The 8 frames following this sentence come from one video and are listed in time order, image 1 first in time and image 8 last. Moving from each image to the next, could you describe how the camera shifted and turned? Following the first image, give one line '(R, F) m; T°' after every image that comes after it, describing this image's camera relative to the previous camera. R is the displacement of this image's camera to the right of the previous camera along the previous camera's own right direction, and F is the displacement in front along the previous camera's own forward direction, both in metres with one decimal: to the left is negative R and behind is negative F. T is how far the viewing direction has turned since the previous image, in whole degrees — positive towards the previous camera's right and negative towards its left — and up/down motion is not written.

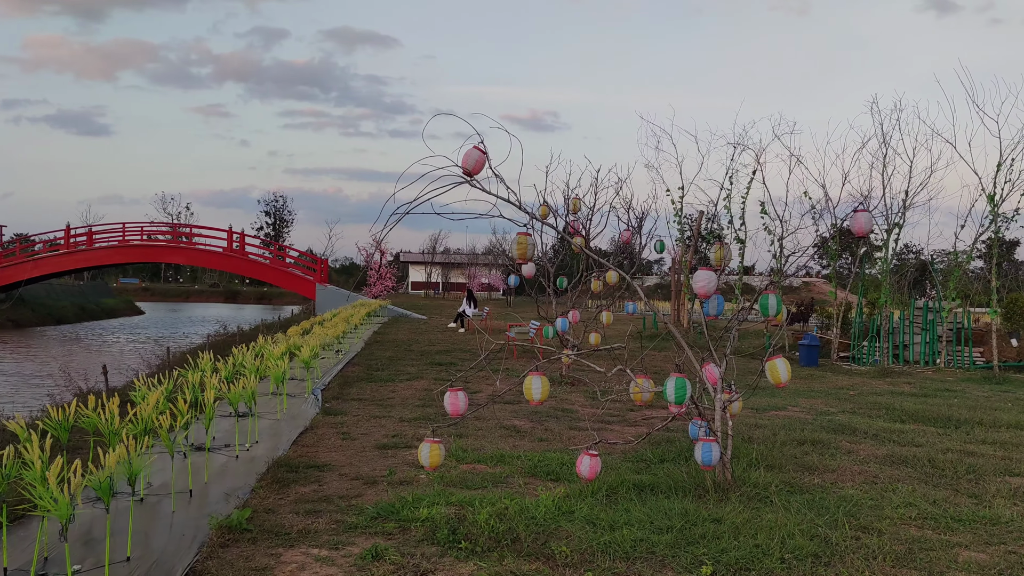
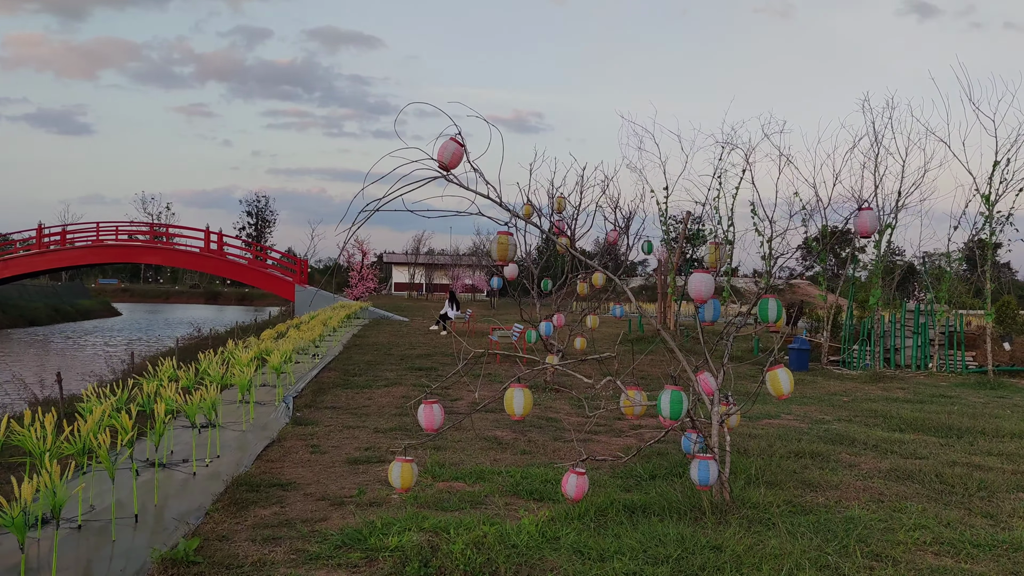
(0.0, +0.4) m; +1°
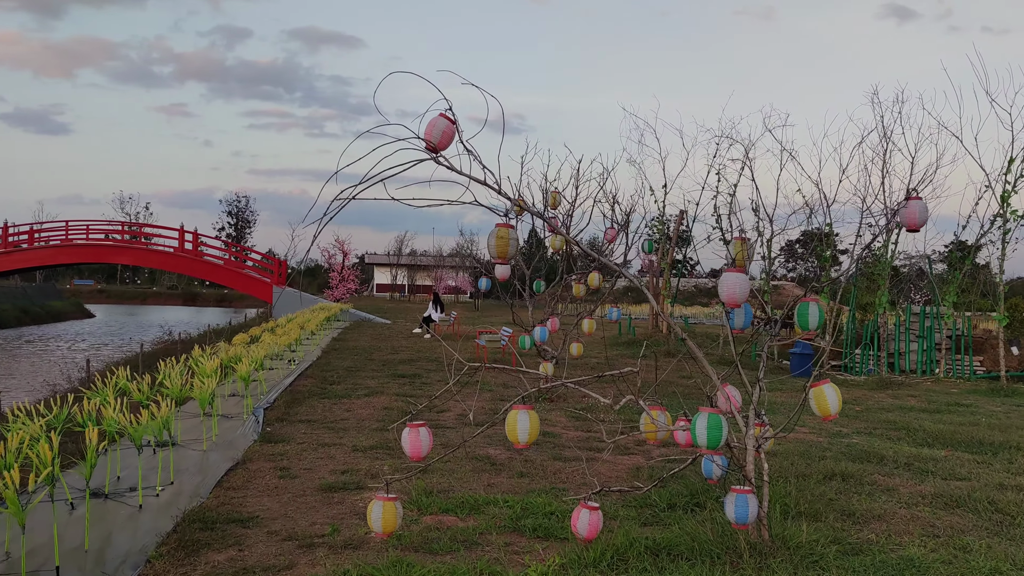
(-0.1, +0.6) m; +1°
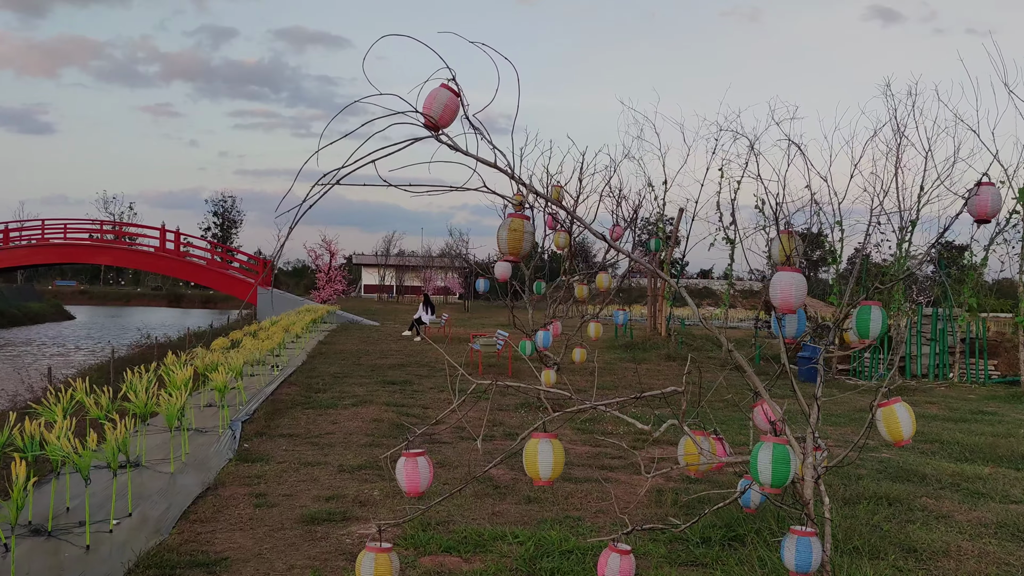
(-0.1, +0.6) m; +1°
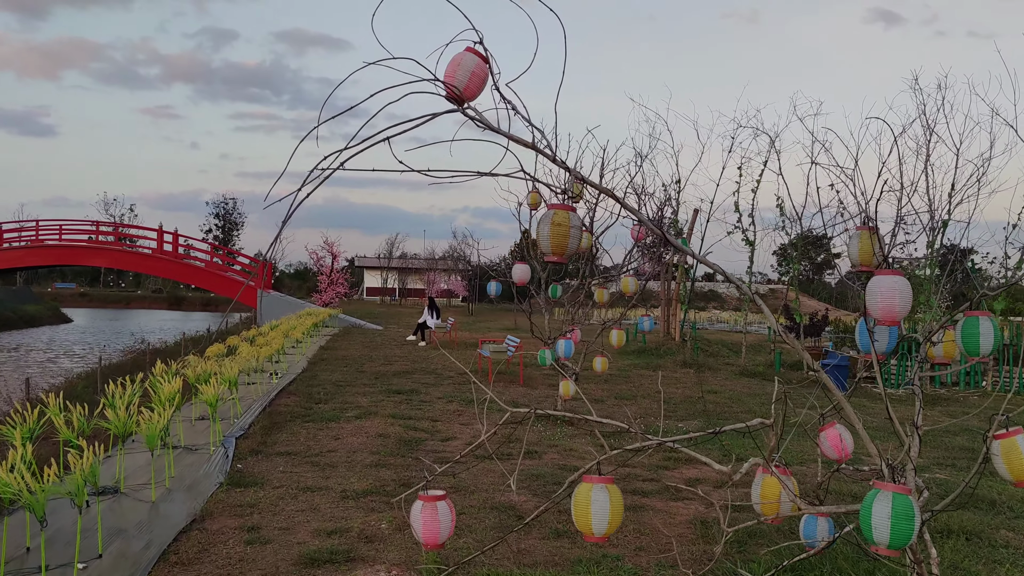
(-0.2, +0.5) m; 0°
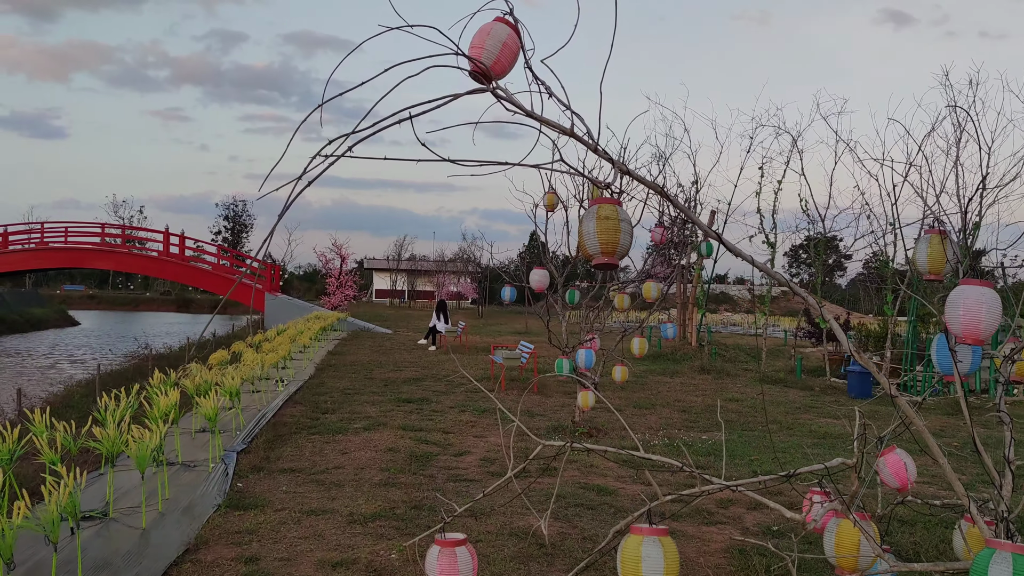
(-0.1, +0.4) m; -1°
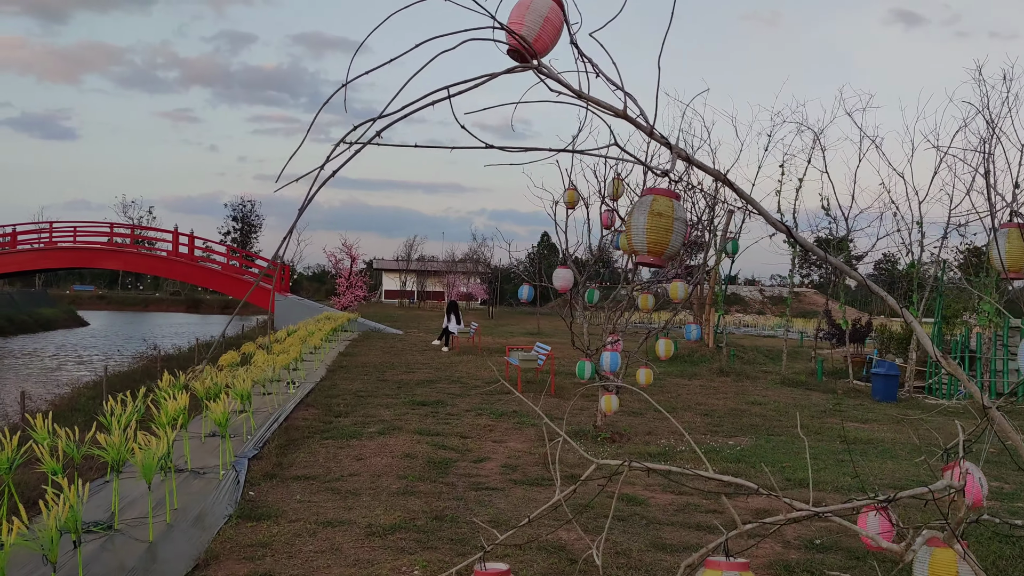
(-0.1, +0.2) m; -1°
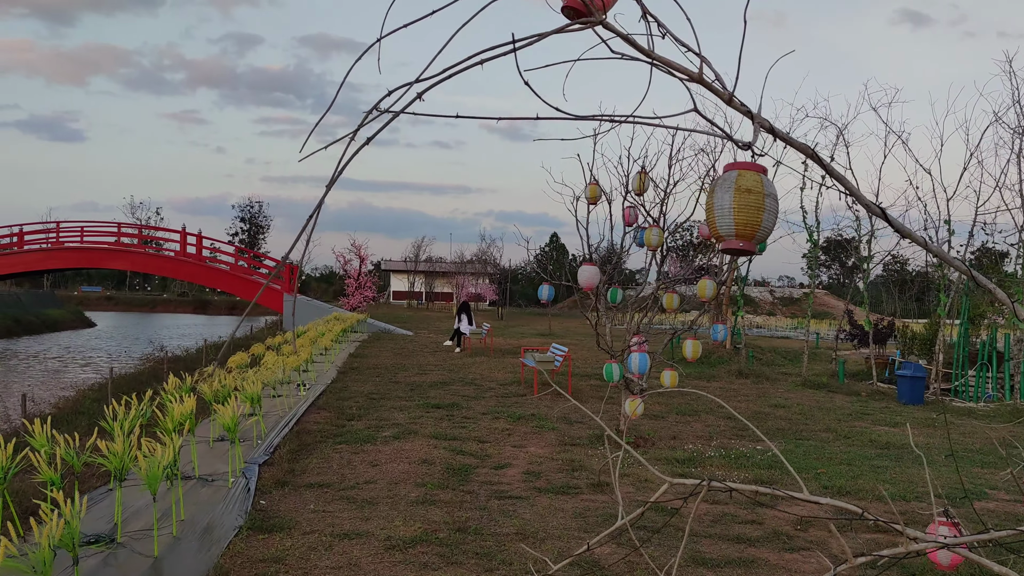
(-0.1, +0.3) m; -1°
